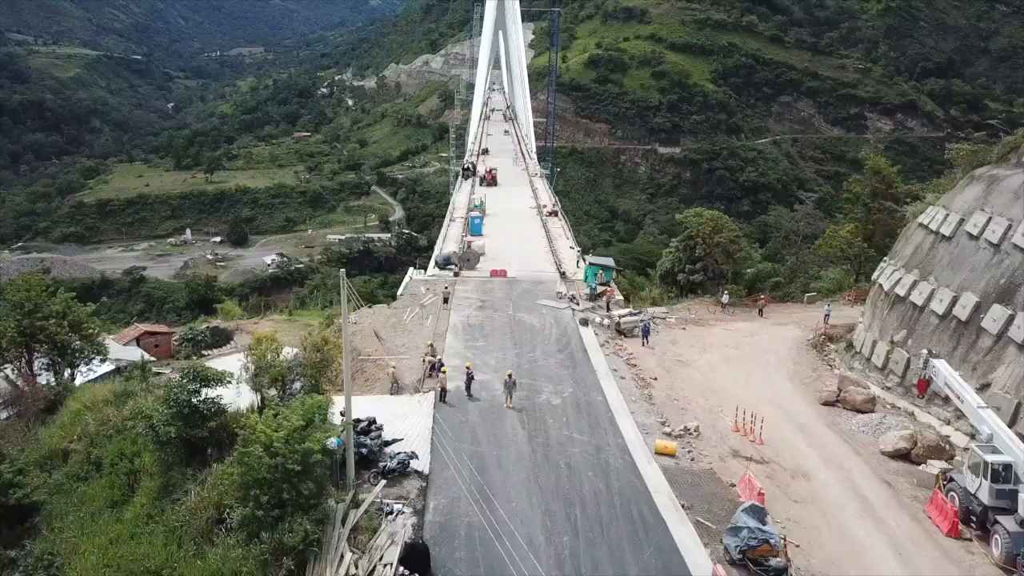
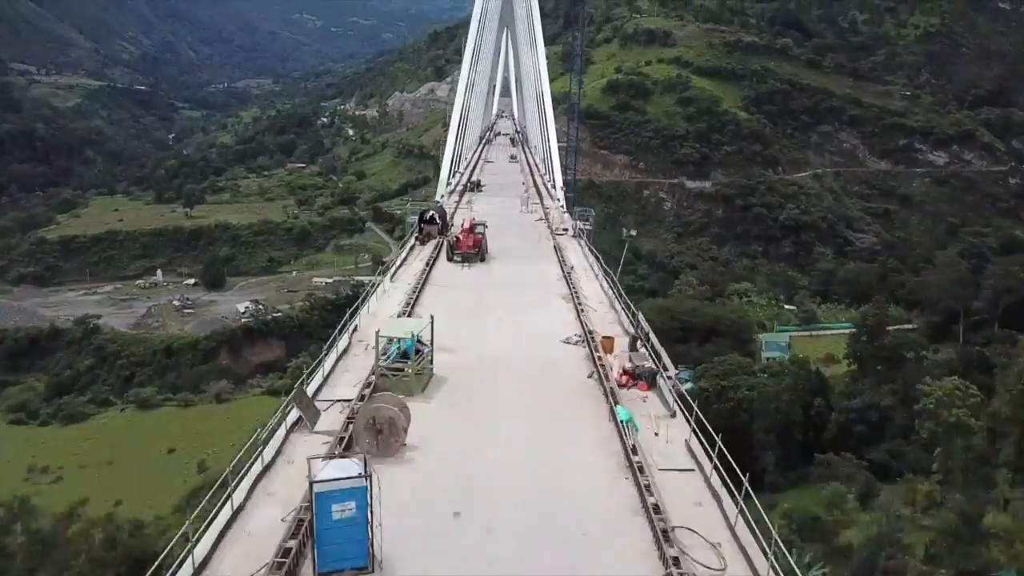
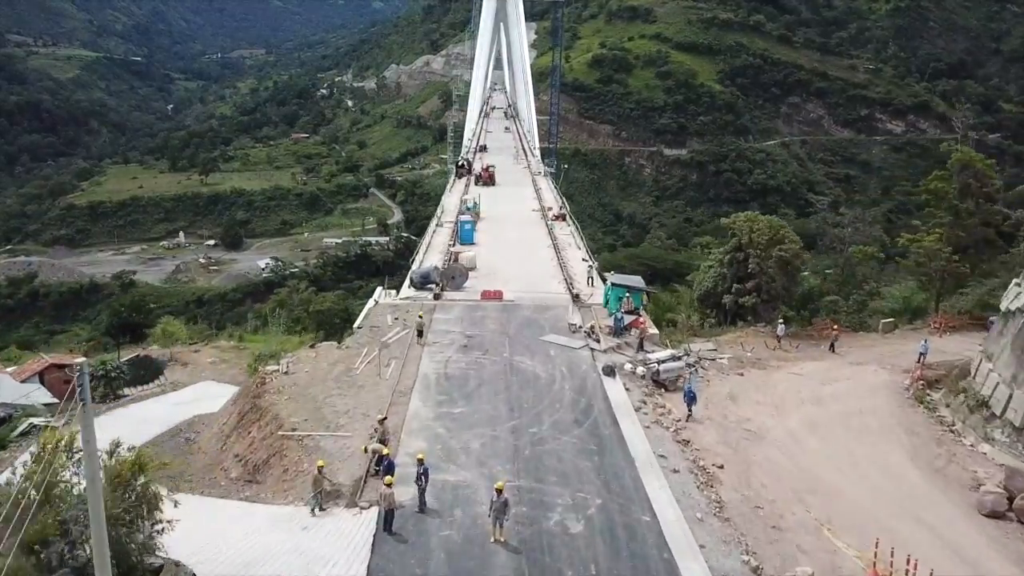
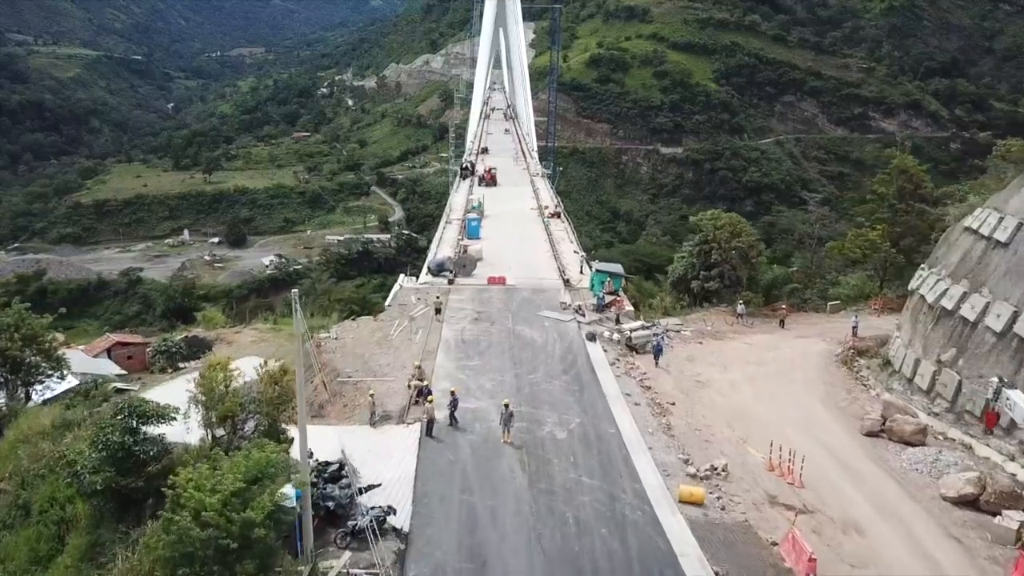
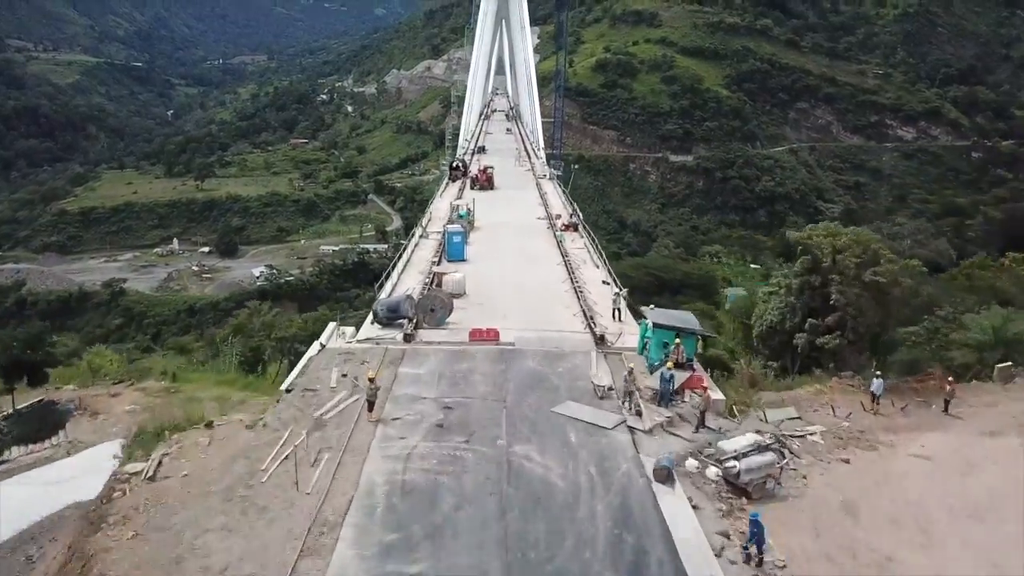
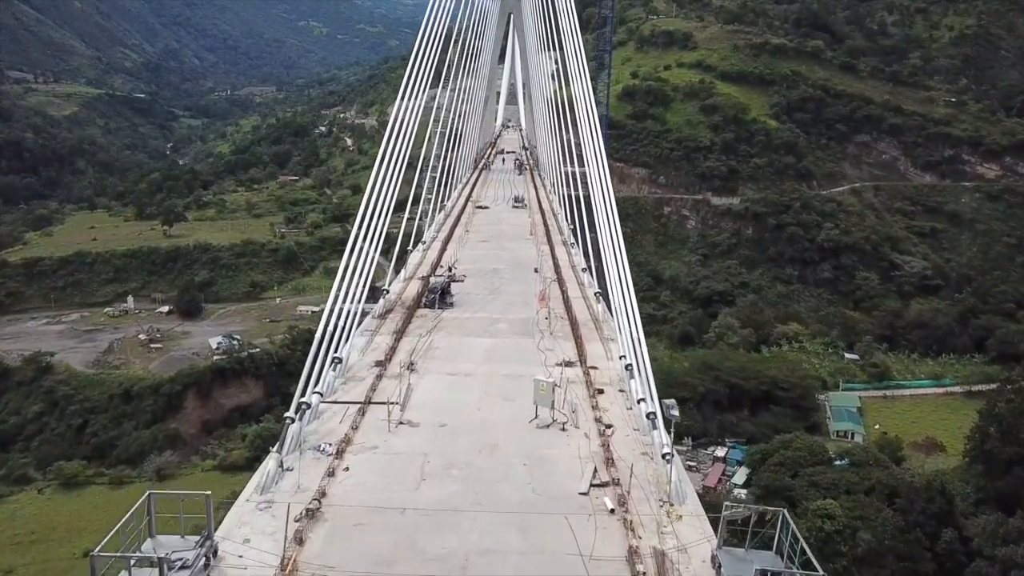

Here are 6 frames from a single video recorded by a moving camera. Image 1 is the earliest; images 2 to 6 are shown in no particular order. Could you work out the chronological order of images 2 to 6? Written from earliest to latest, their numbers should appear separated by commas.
4, 3, 5, 2, 6
